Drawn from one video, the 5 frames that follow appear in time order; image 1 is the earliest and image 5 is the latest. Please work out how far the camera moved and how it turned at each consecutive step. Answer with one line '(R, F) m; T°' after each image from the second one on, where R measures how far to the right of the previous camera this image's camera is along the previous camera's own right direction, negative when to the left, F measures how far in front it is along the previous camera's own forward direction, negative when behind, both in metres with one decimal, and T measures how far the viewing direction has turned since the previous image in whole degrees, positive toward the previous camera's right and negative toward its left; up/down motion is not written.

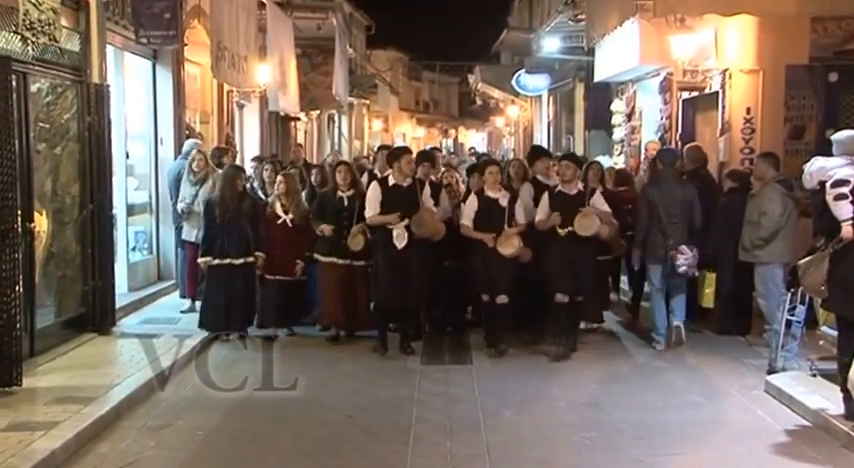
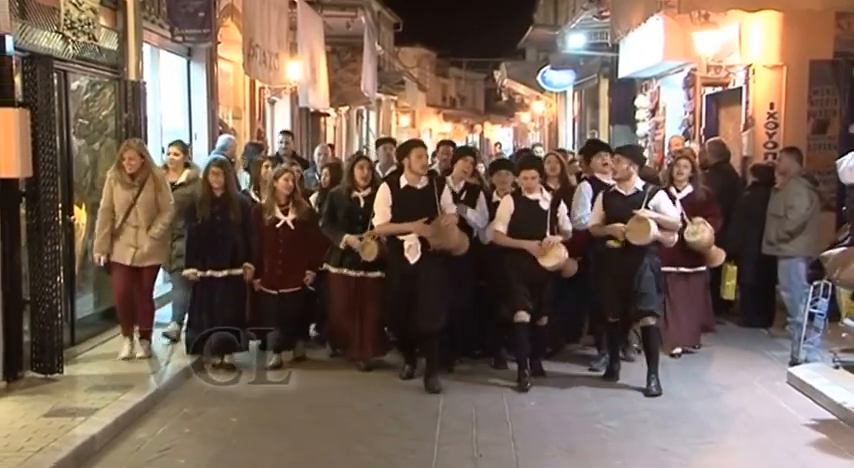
(0.0, -0.2) m; -2°
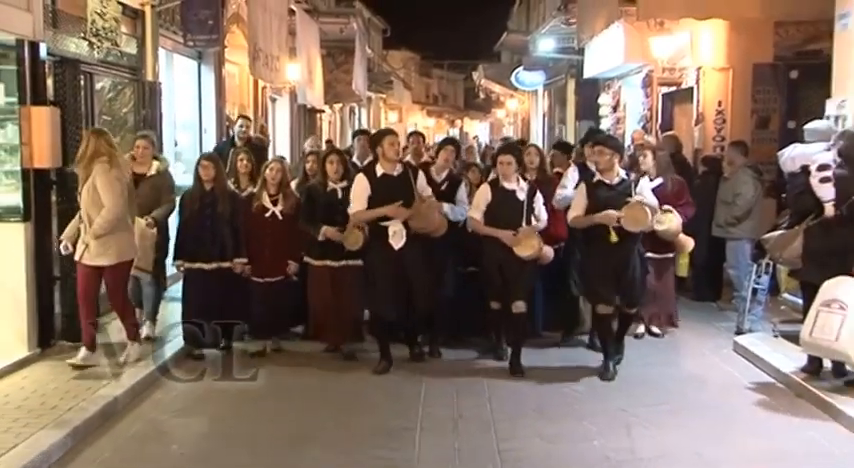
(+0.1, -0.9) m; +1°
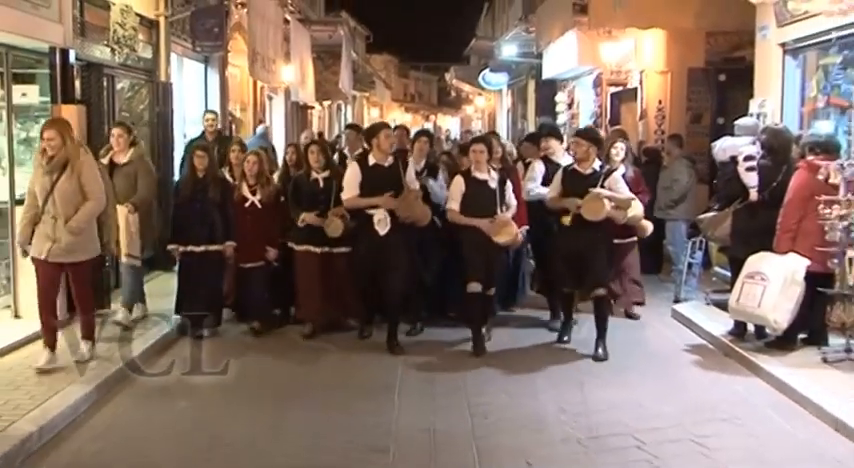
(+0.1, -1.2) m; +1°
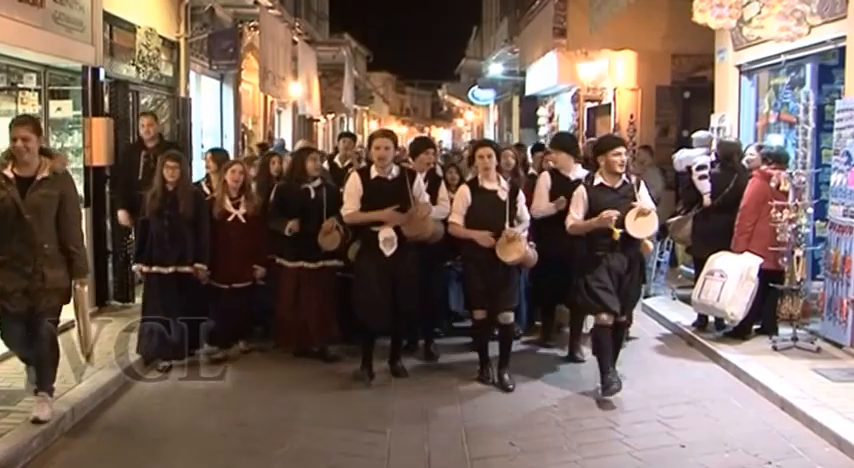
(-0.1, -1.0) m; +1°
